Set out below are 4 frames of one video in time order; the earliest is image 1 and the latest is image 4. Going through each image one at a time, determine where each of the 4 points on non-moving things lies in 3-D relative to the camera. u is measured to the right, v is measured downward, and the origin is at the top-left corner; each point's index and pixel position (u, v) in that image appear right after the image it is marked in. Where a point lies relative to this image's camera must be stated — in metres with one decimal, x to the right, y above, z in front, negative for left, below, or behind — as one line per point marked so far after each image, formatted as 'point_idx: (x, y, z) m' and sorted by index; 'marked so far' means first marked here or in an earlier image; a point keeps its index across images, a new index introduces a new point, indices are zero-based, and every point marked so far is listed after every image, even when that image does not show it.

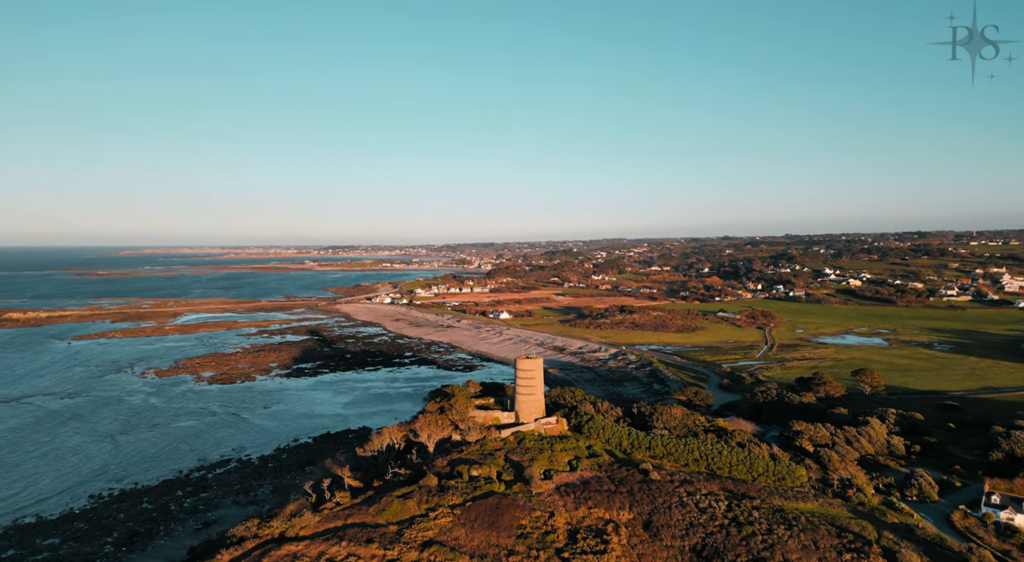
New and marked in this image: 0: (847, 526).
0: (+8.1, -5.9, +14.6) m
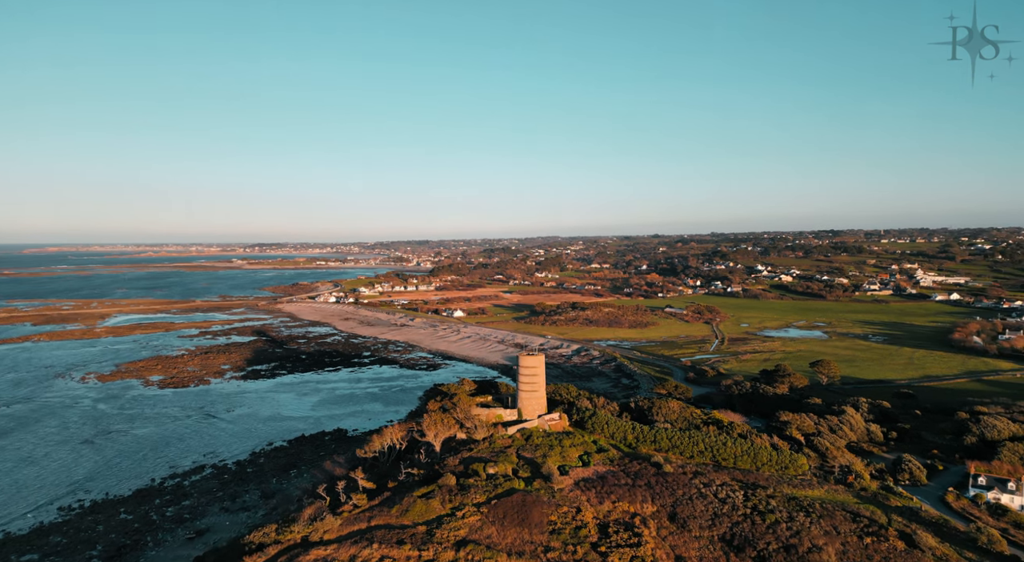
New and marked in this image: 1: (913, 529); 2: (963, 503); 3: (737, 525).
0: (+8.6, -5.7, +15.1) m
1: (+9.5, -5.9, +14.3) m
2: (+13.1, -6.5, +17.7) m
3: (+5.2, -5.7, +14.2) m
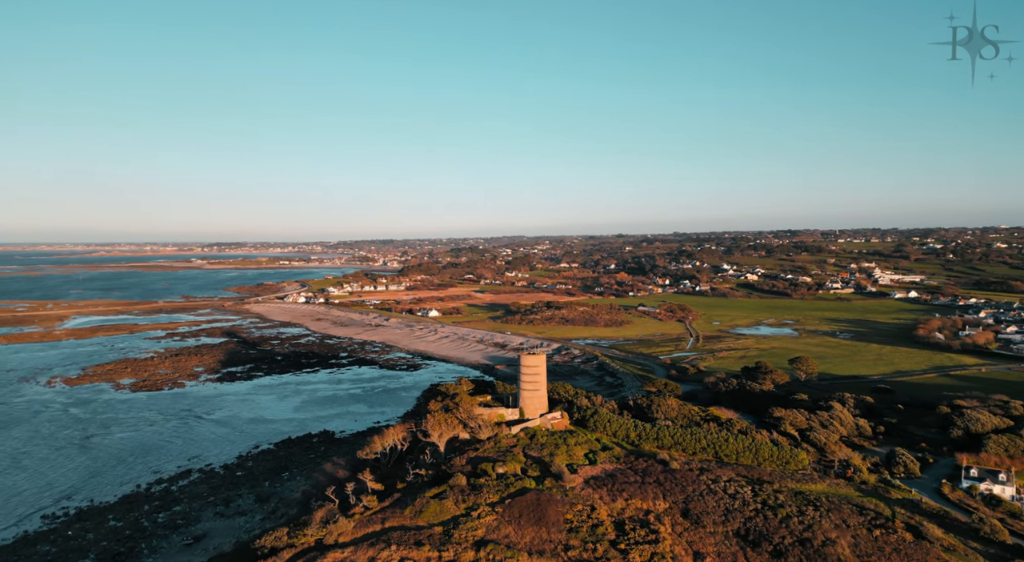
0: (+8.9, -5.7, +15.4) m
1: (+9.8, -5.8, +14.7) m
2: (+13.3, -6.4, +18.1) m
3: (+5.6, -5.7, +14.4) m
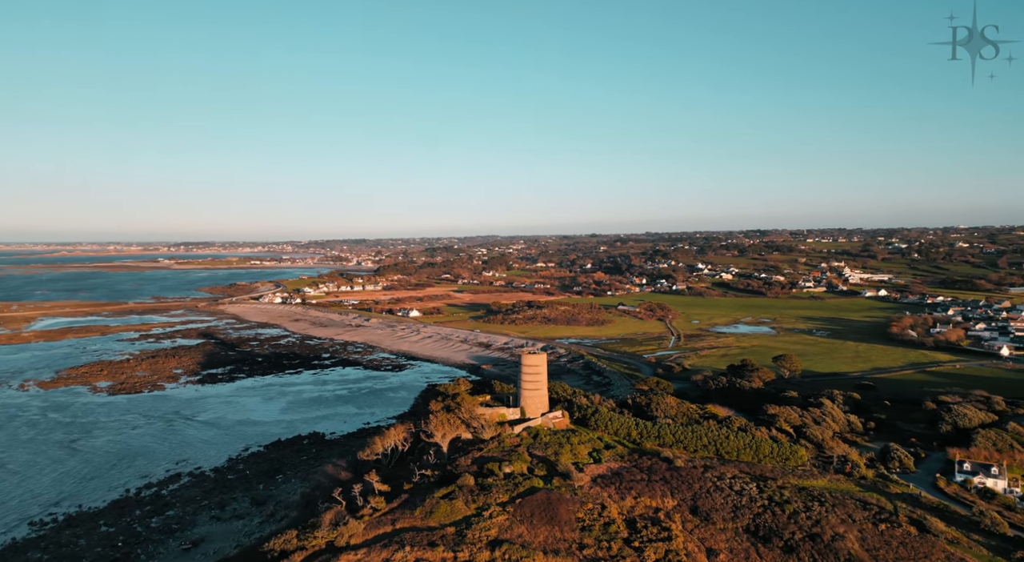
0: (+9.2, -5.6, +15.7) m
1: (+10.1, -5.8, +15.0) m
2: (+13.5, -6.3, +18.5) m
3: (+5.8, -5.6, +14.5) m
